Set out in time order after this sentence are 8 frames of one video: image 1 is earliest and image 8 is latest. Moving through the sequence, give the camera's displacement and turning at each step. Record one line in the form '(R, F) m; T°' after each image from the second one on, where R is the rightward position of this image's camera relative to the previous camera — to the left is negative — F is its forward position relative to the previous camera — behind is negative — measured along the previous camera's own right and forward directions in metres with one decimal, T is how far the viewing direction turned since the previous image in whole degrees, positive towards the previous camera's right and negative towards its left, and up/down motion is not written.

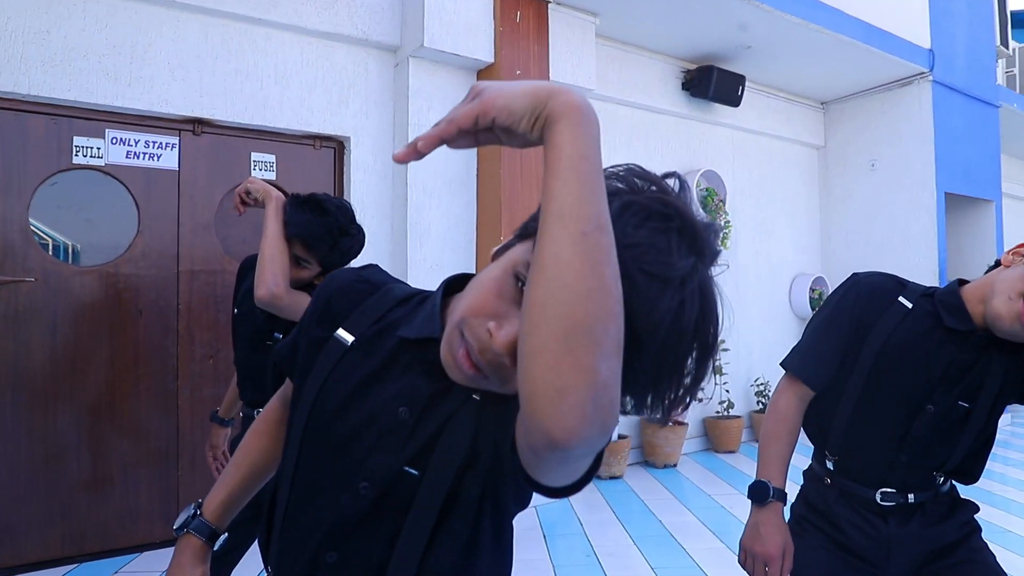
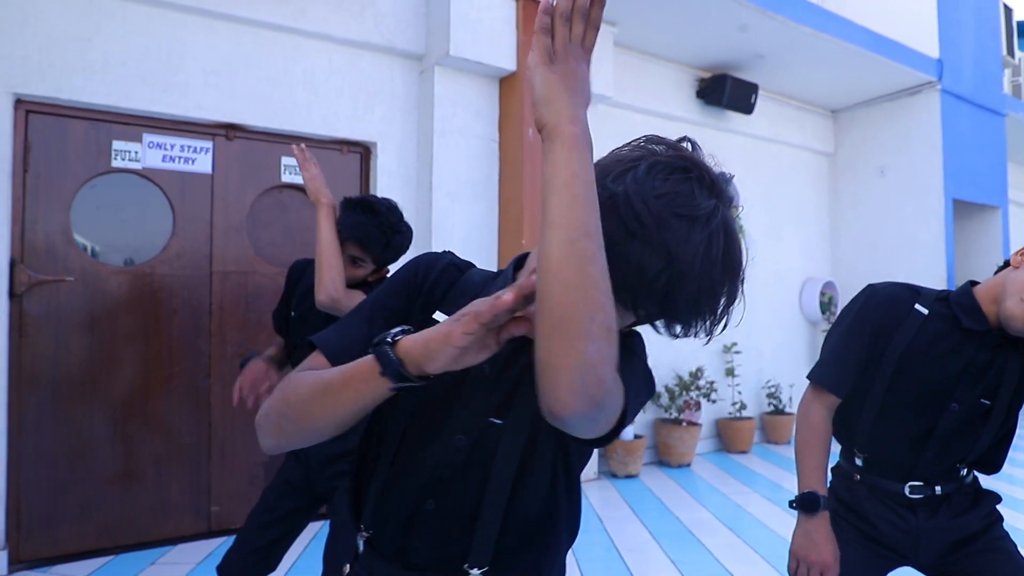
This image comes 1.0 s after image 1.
(-0.1, -0.1) m; 0°
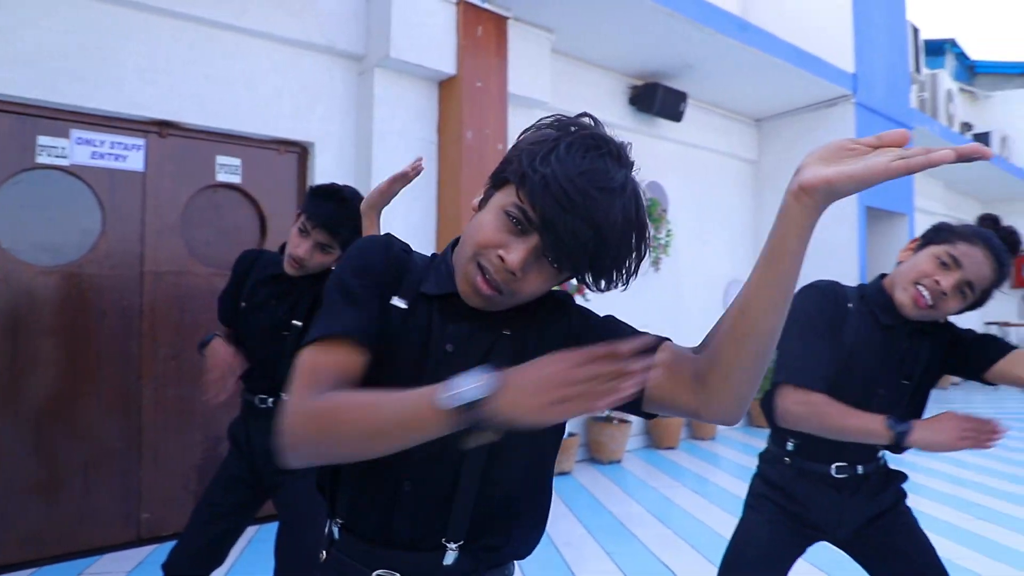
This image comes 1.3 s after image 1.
(0.0, -0.1) m; +5°
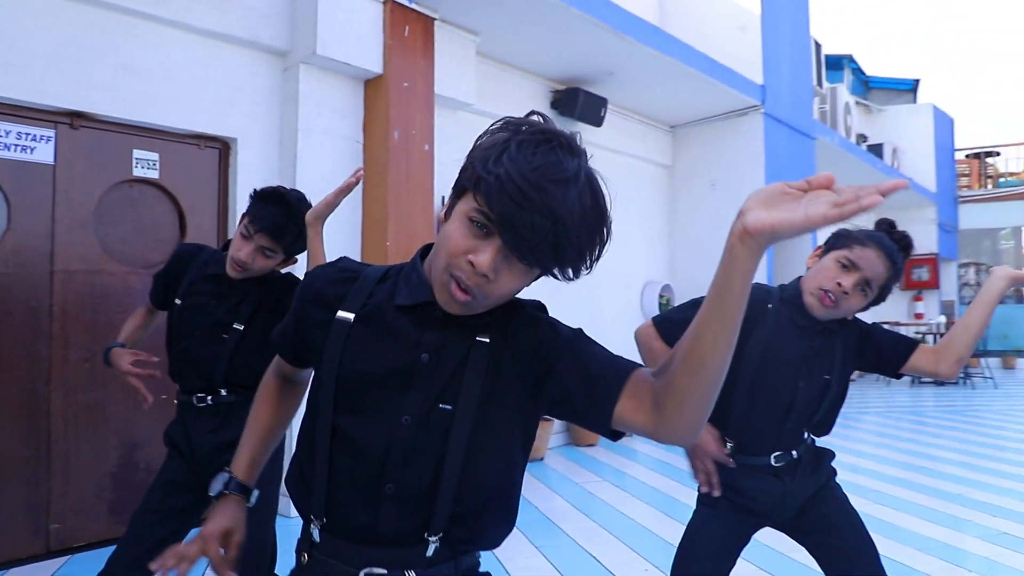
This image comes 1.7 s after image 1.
(-0.1, 0.0) m; +6°
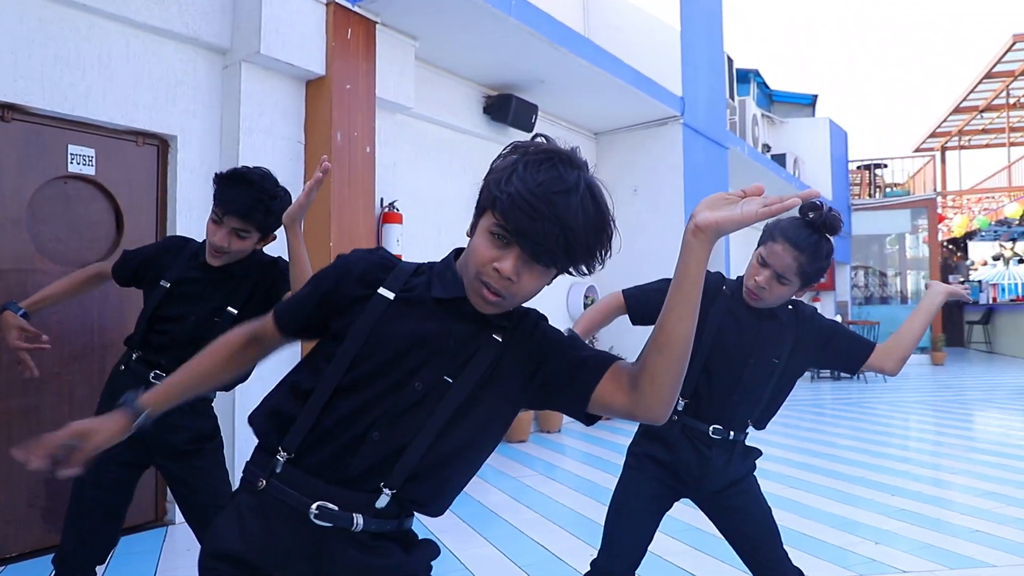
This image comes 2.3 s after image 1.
(-0.2, -0.1) m; +7°
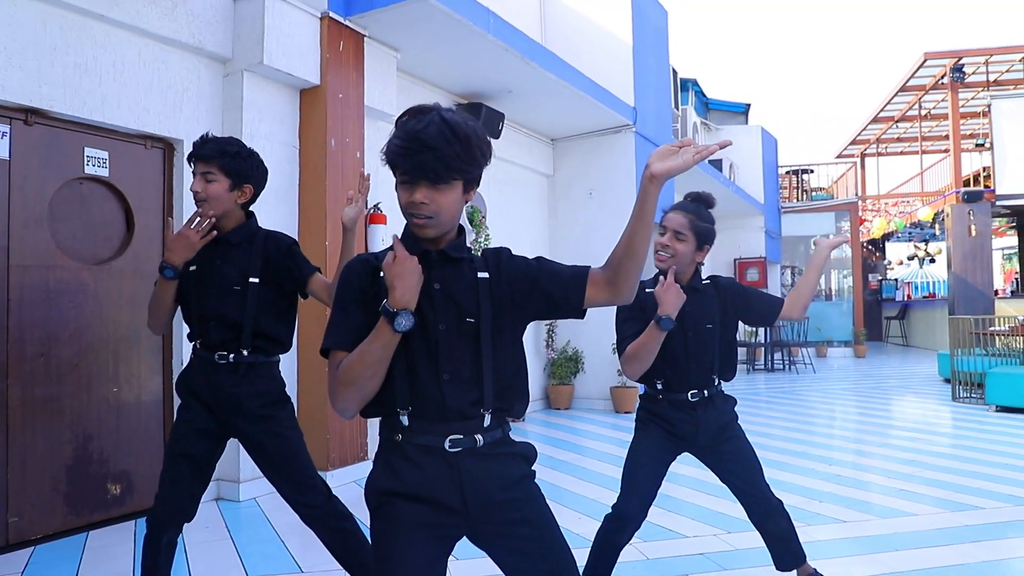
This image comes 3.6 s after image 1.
(-0.3, -0.4) m; +5°
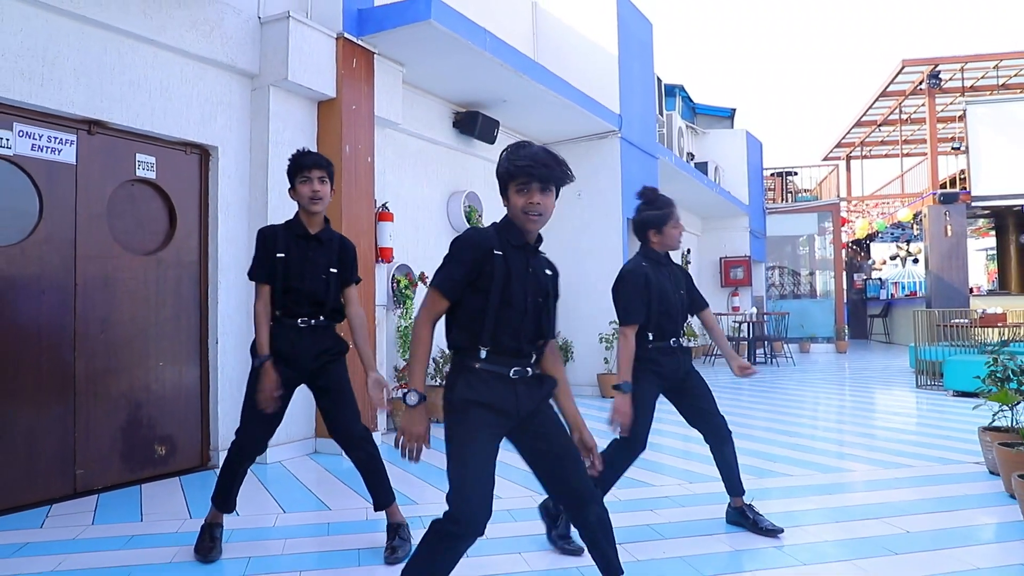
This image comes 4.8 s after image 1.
(0.0, -0.6) m; 0°
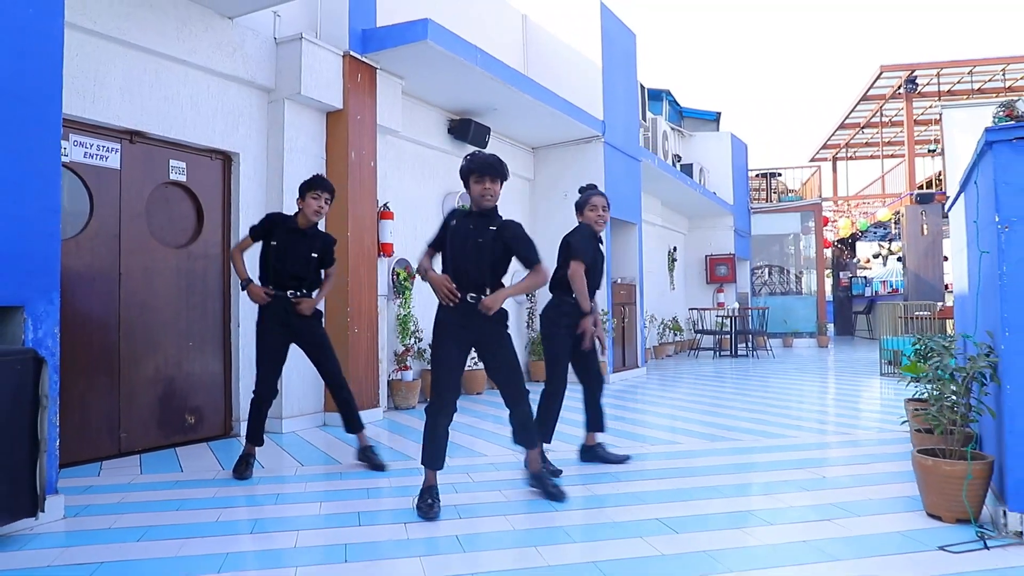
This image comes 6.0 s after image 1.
(+0.1, -0.6) m; 0°
